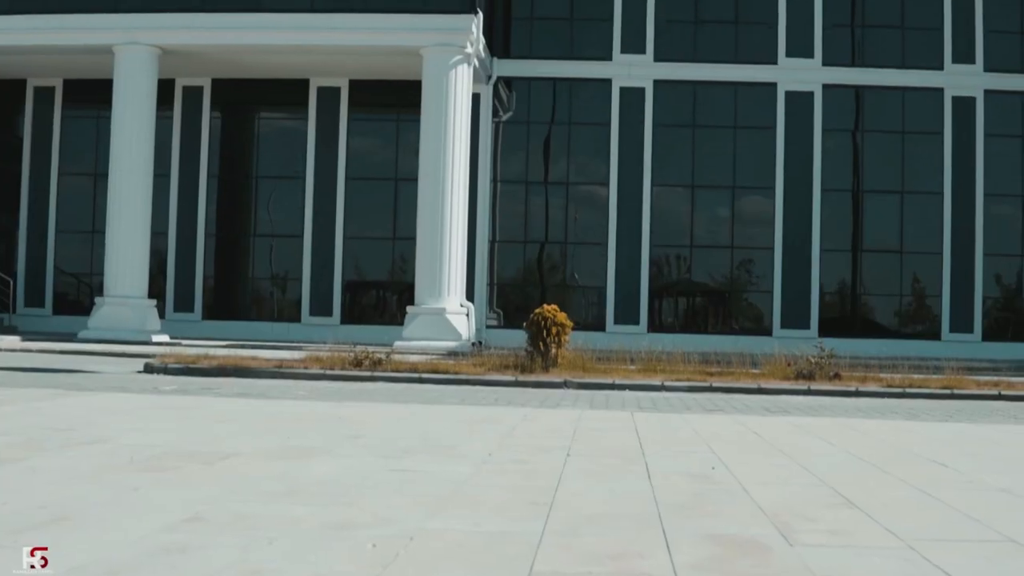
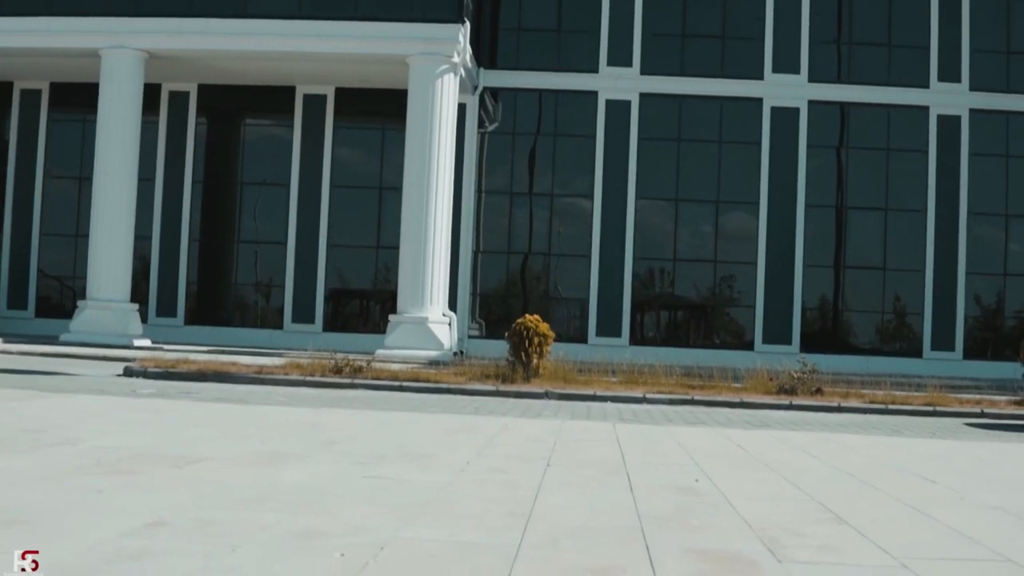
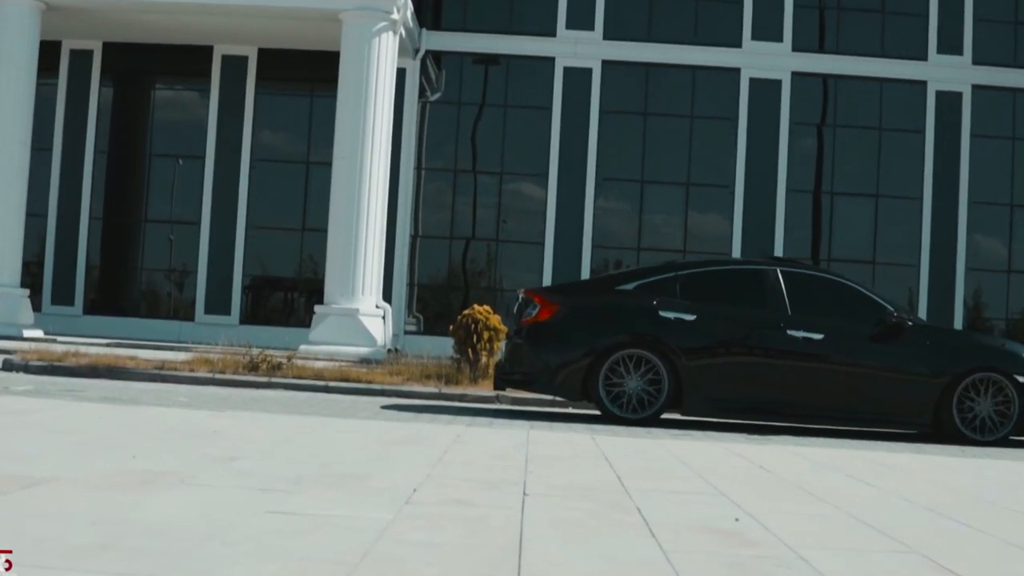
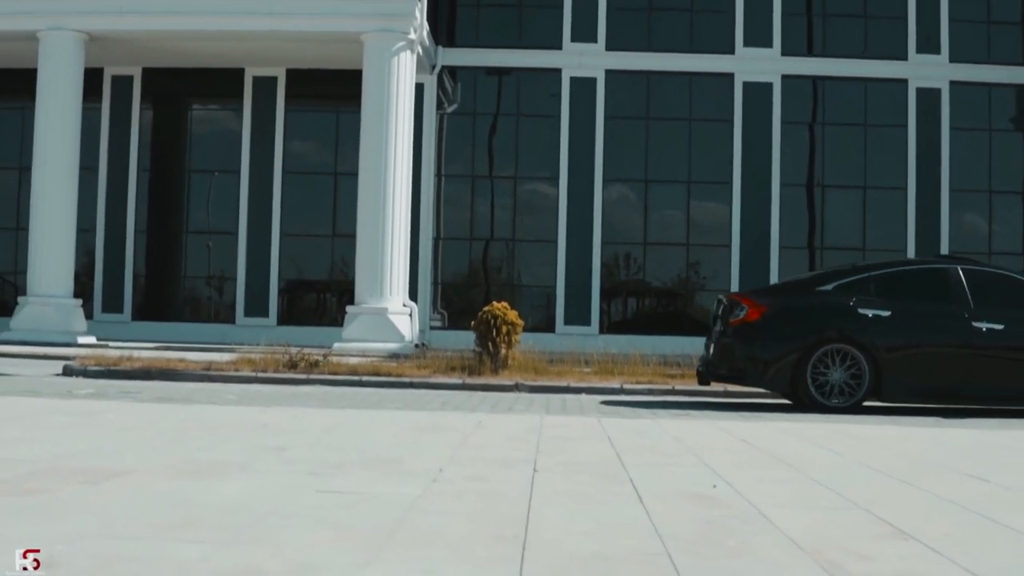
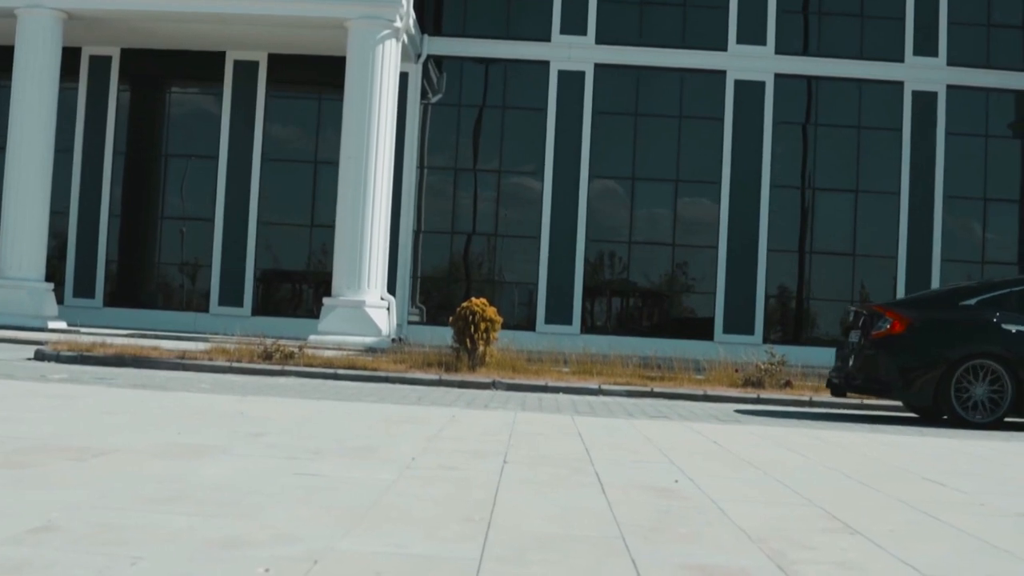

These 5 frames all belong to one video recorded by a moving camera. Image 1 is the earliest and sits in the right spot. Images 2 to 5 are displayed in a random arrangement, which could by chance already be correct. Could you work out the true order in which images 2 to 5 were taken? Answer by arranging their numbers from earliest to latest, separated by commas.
2, 5, 4, 3
